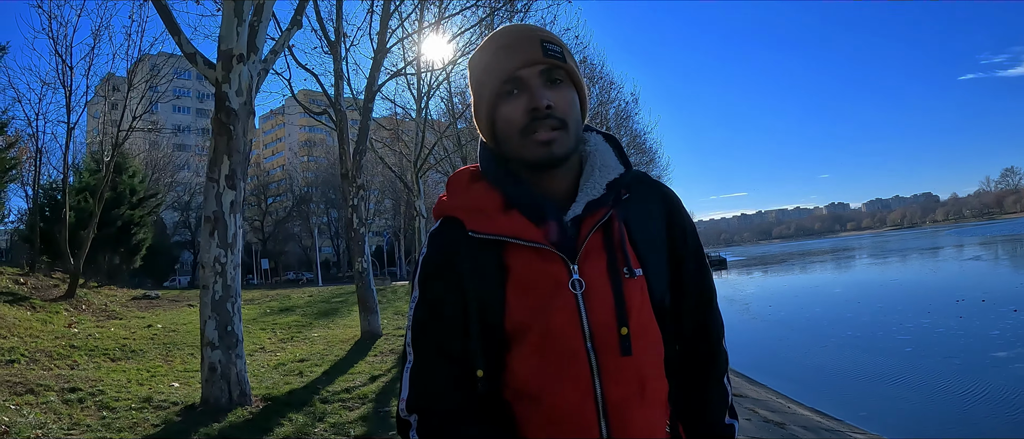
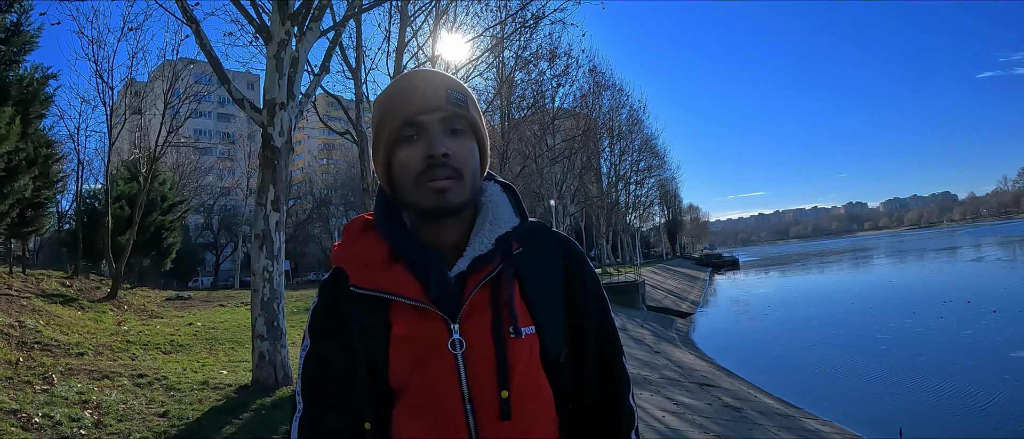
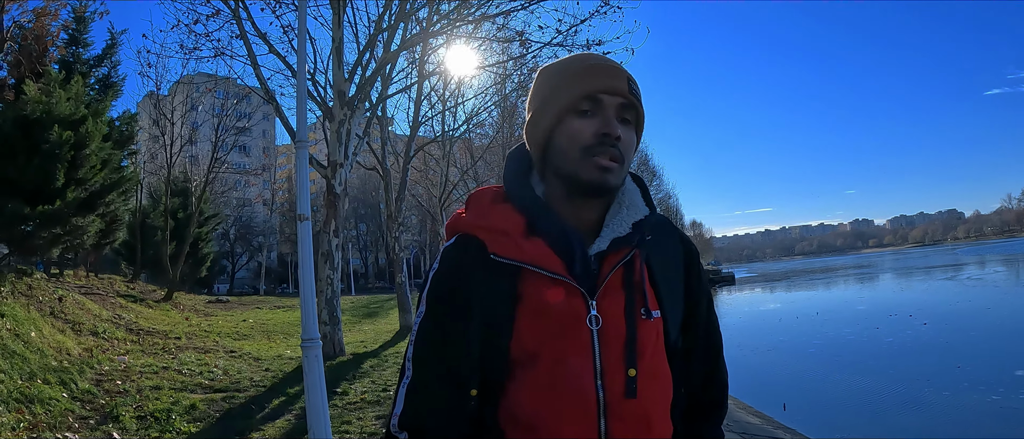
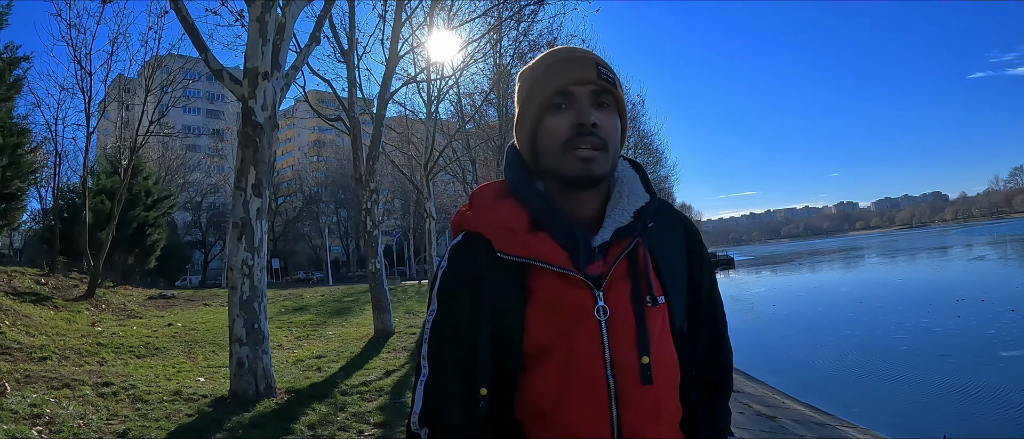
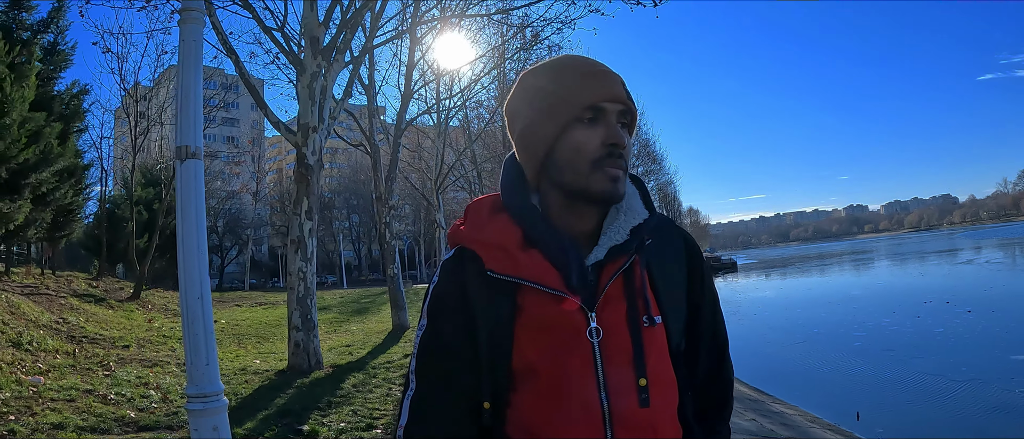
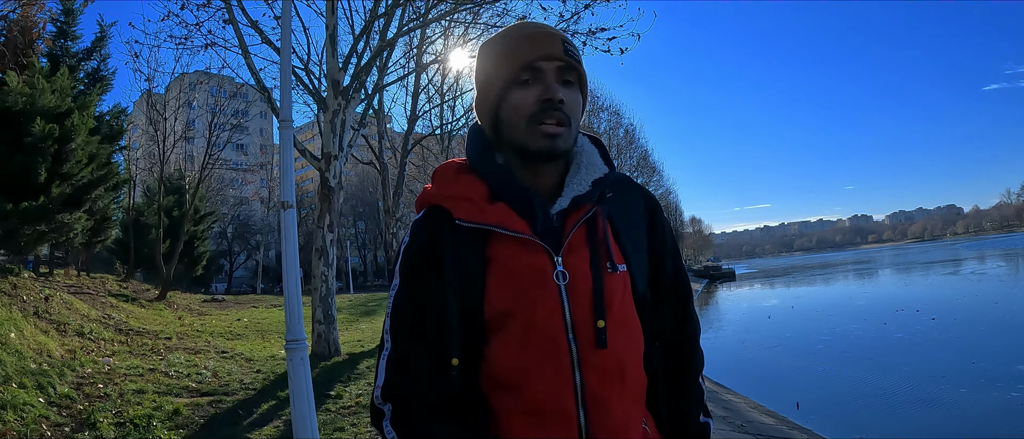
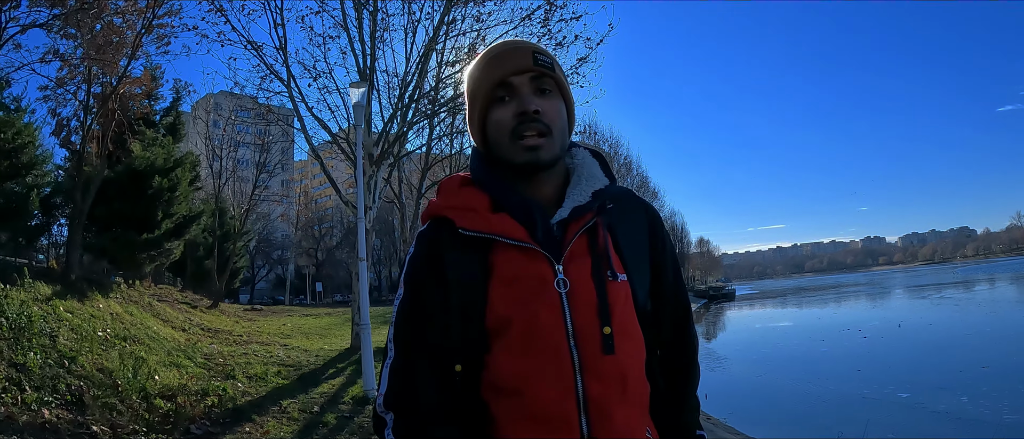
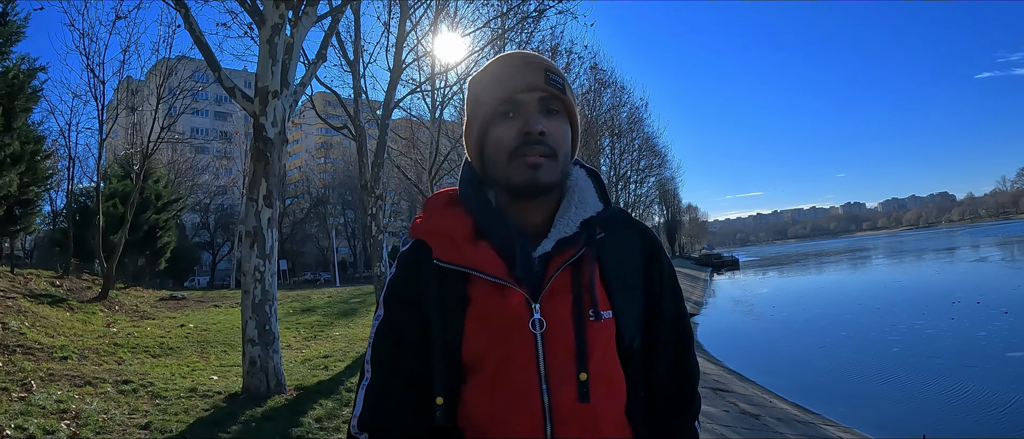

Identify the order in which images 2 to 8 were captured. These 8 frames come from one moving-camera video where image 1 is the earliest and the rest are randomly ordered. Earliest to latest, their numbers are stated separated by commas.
4, 8, 2, 5, 6, 3, 7
